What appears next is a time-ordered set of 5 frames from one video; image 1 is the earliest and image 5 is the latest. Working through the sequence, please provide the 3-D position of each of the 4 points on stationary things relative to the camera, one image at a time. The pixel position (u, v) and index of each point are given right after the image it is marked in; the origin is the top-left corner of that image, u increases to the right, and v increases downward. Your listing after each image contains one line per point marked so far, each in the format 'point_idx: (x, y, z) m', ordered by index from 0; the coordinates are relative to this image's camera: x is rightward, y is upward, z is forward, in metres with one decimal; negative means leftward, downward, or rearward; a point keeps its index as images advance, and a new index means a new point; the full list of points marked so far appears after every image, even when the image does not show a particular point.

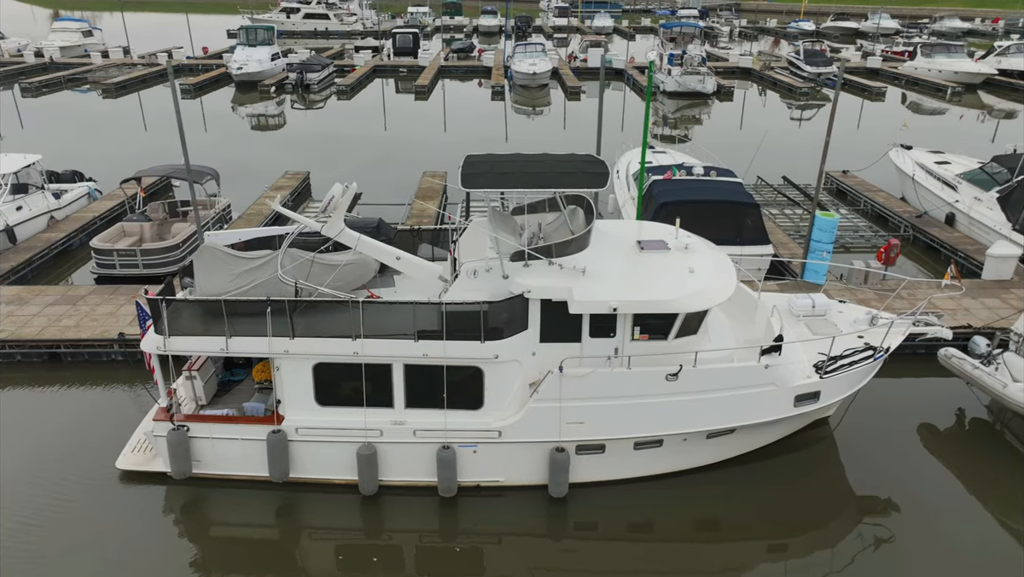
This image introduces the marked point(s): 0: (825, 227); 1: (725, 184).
0: (+5.3, +1.0, +11.7) m
1: (+4.0, +2.0, +13.3) m
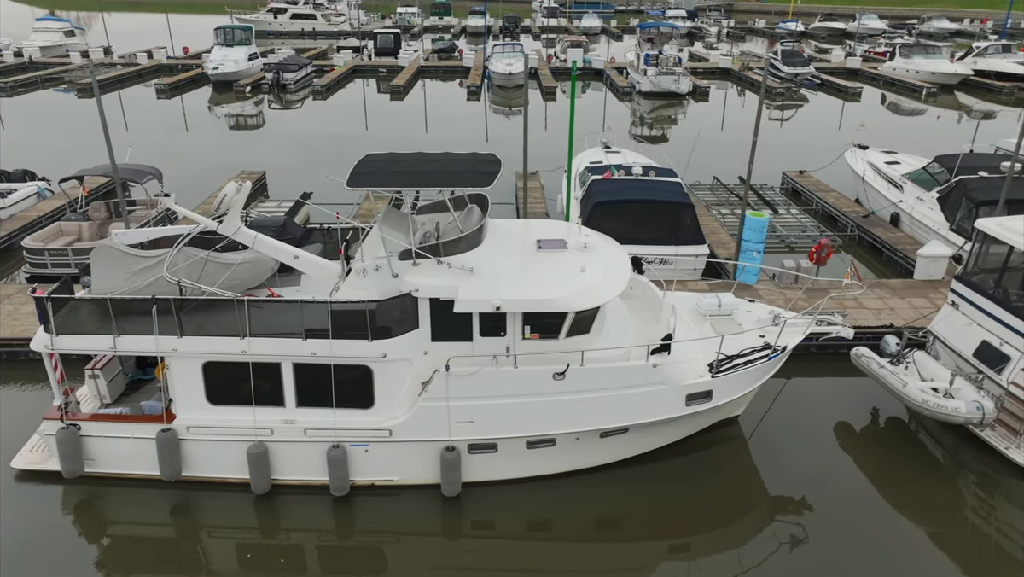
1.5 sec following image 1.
0: (+4.1, +1.0, +11.8) m
1: (+2.8, +2.0, +13.3) m
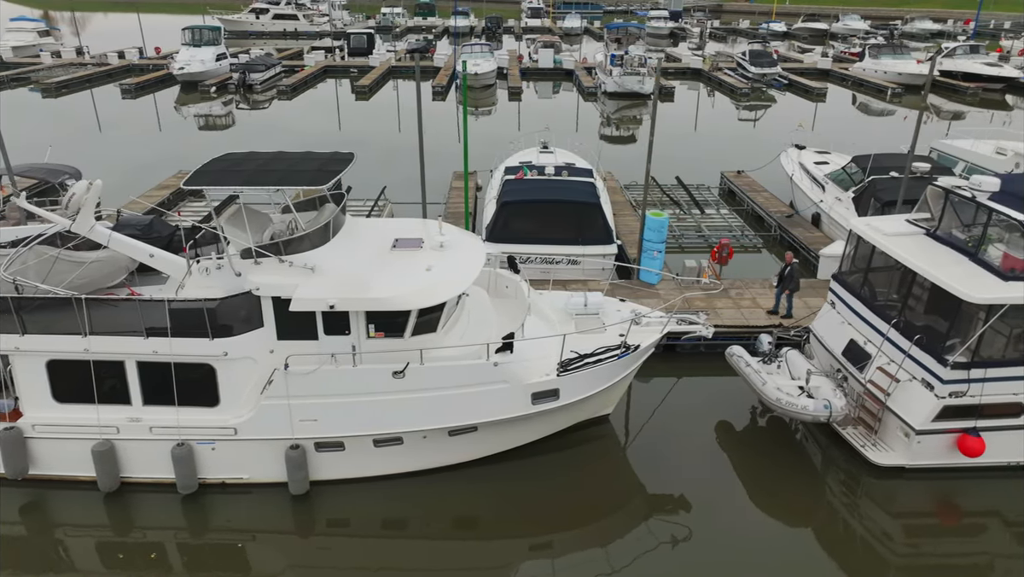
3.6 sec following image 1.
0: (+2.4, +1.0, +11.8) m
1: (+1.1, +2.0, +13.3) m
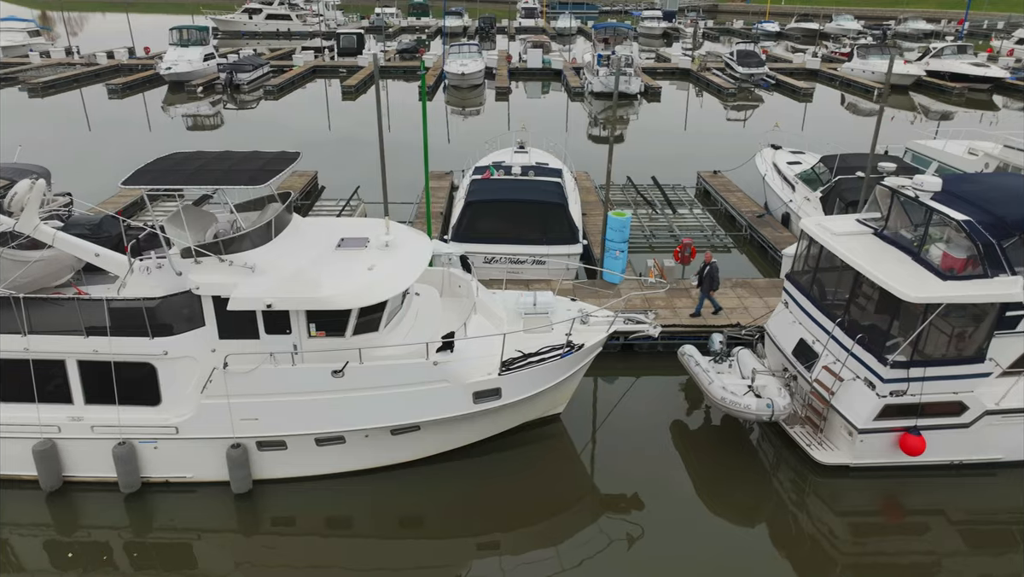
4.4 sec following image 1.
0: (+1.8, +1.0, +11.8) m
1: (+0.5, +2.0, +13.3) m
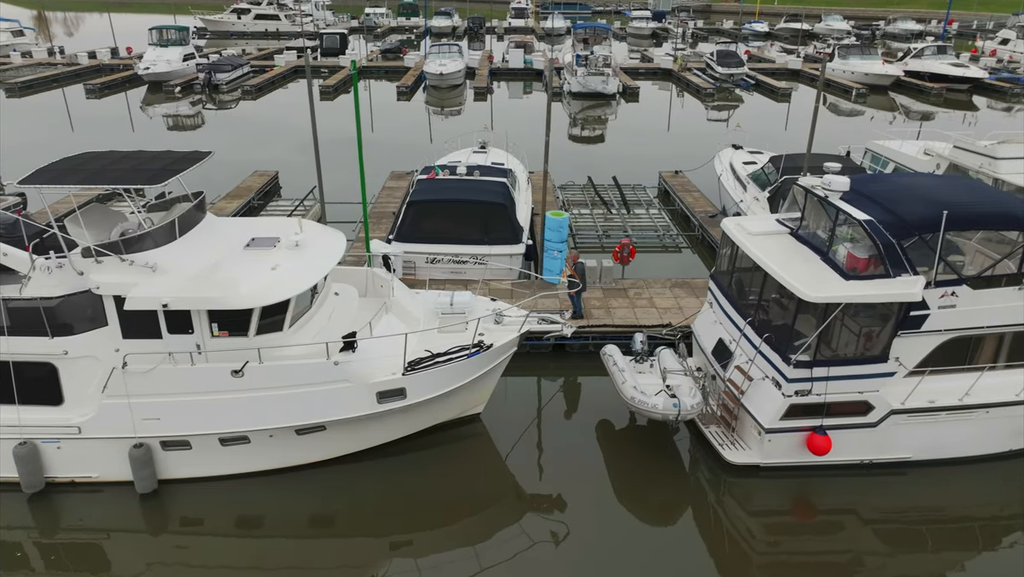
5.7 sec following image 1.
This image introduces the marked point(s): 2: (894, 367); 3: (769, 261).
0: (+0.7, +1.1, +11.8) m
1: (-0.6, +2.0, +13.3) m
2: (+4.3, -0.9, +7.8) m
3: (+3.0, +0.3, +8.1) m
